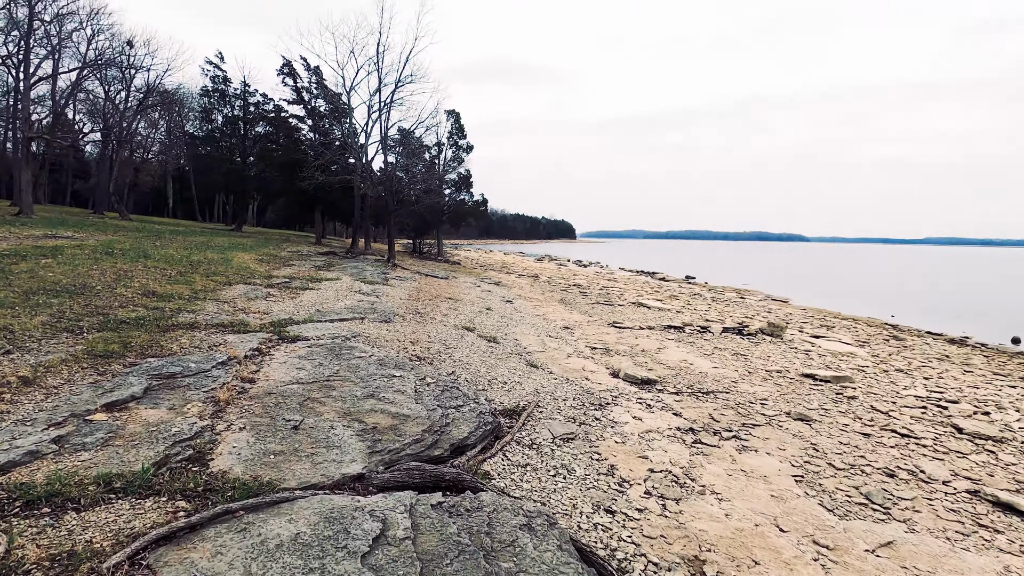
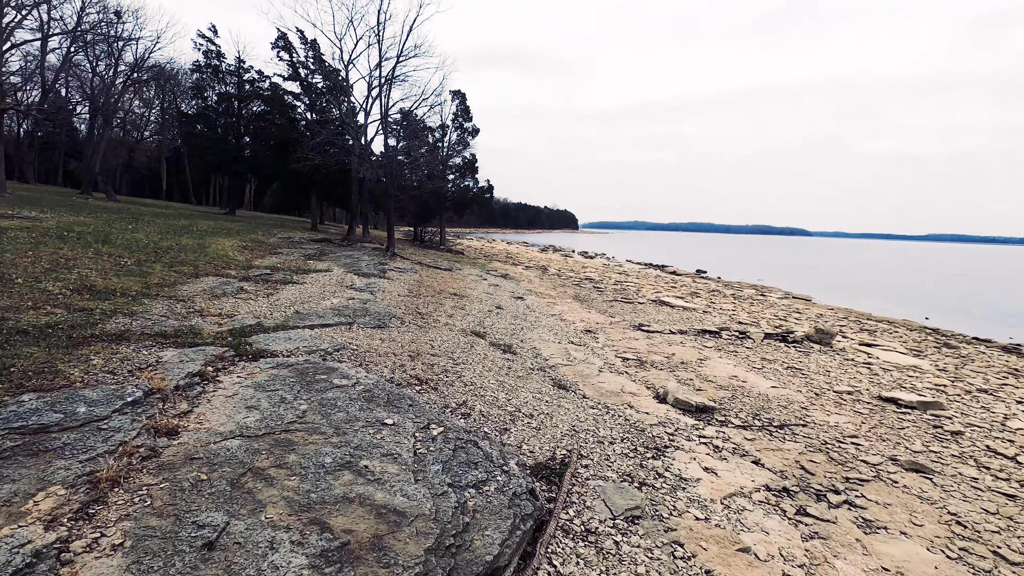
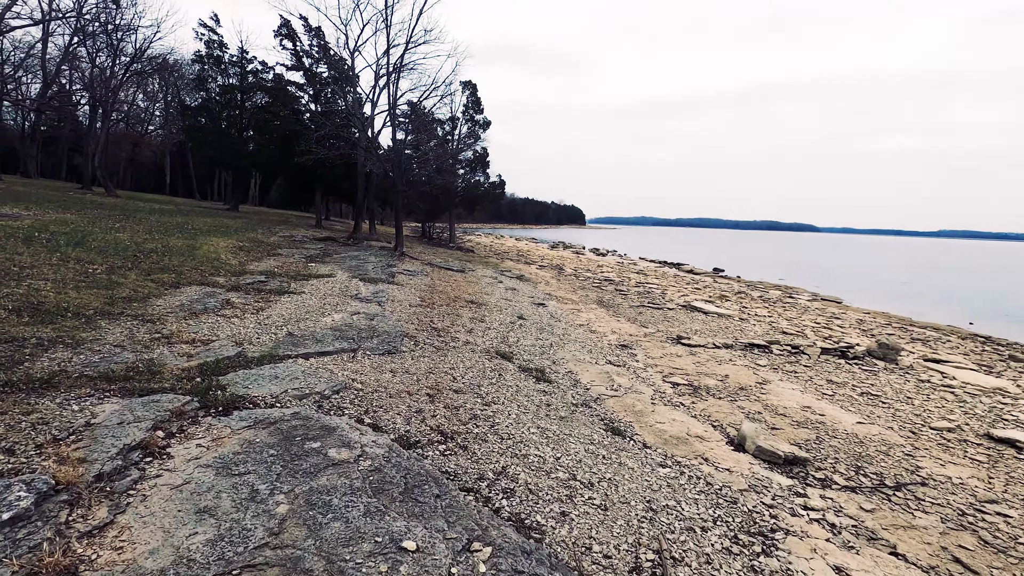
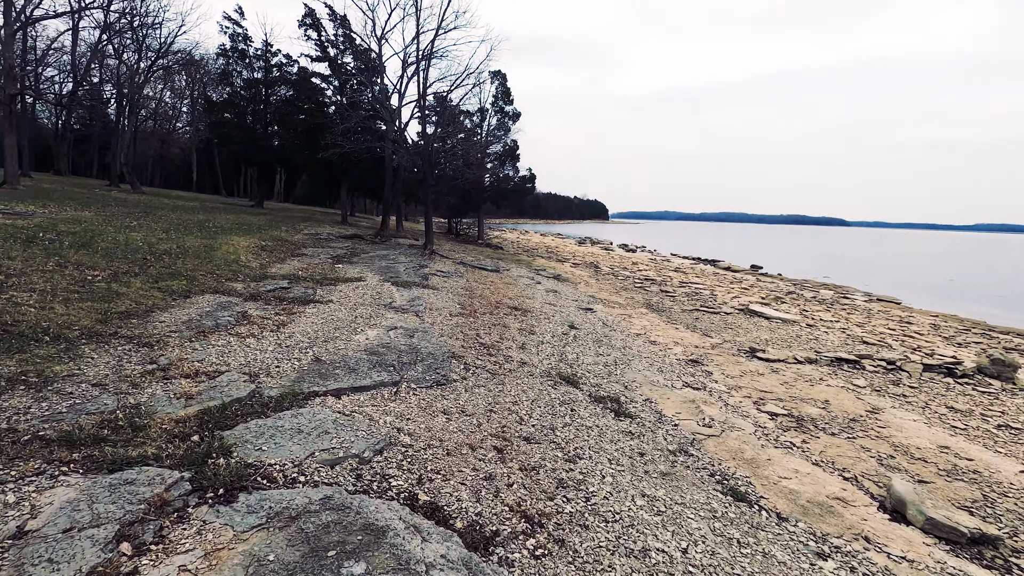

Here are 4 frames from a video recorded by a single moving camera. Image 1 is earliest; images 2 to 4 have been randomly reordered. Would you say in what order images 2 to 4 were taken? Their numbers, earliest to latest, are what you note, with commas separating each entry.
2, 3, 4
